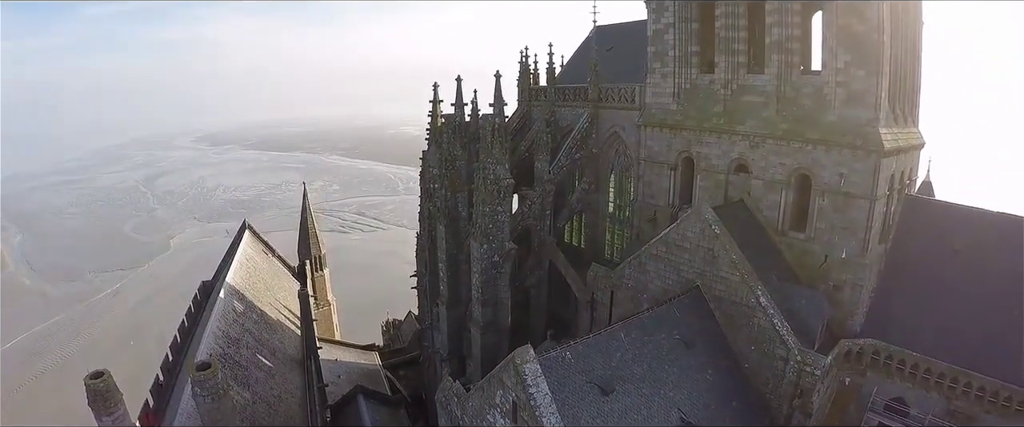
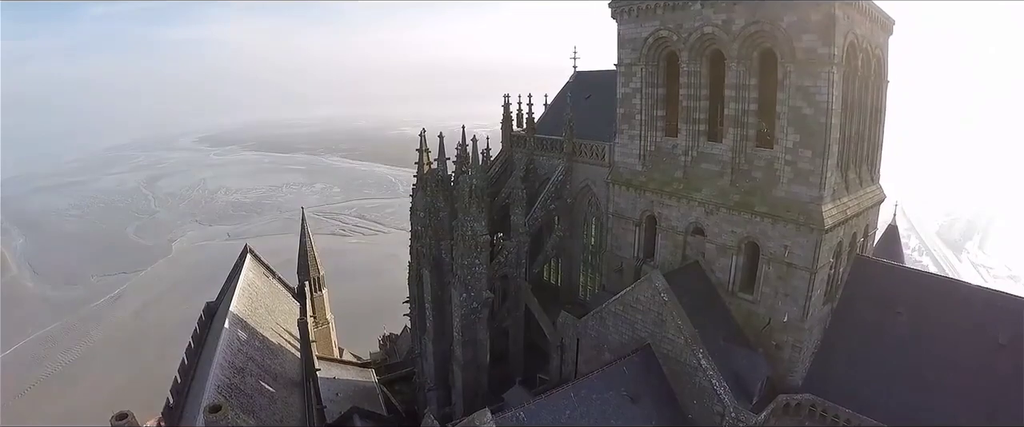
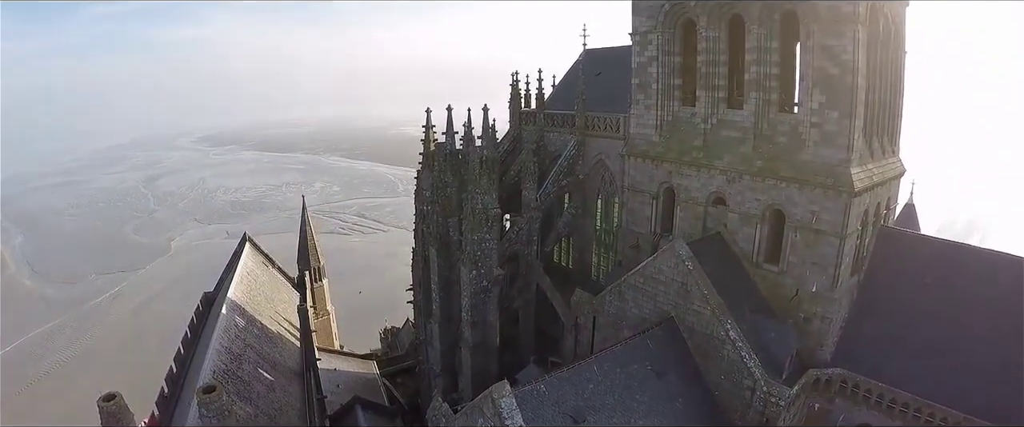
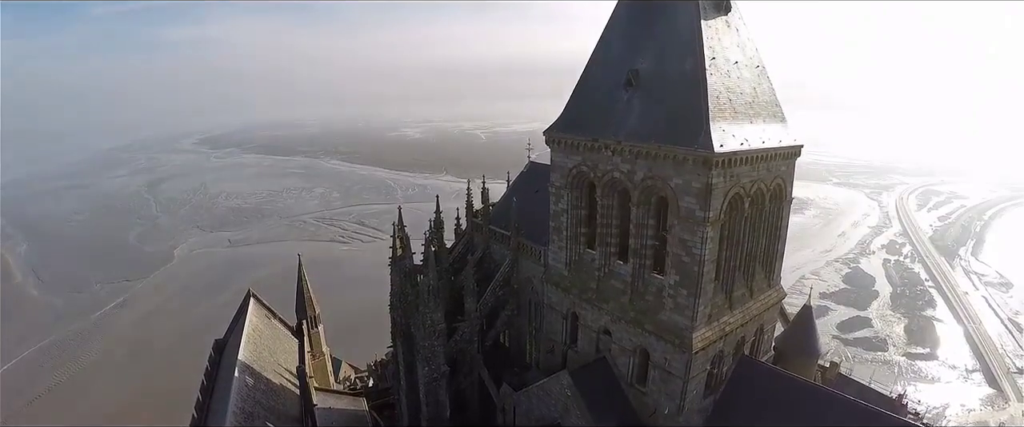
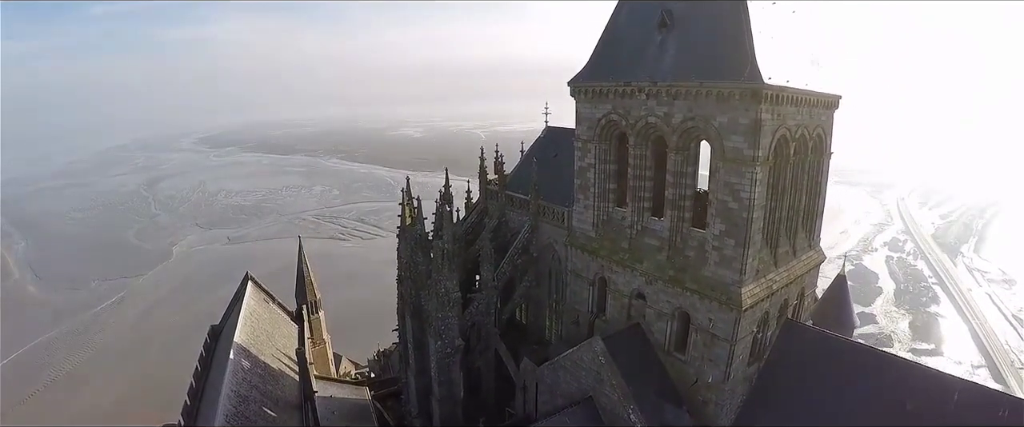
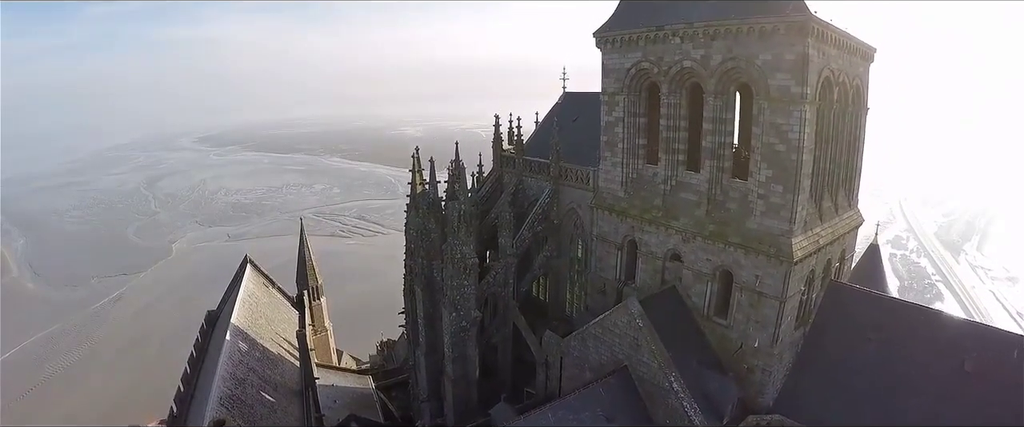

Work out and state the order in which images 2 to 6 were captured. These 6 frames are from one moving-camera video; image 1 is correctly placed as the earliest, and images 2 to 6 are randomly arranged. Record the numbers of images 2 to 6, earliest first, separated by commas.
3, 2, 6, 5, 4
